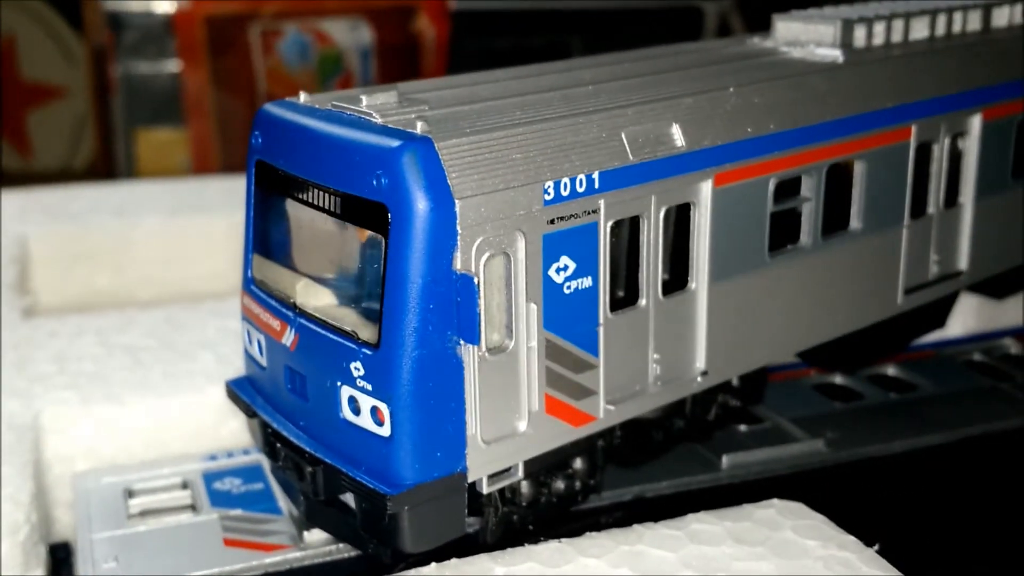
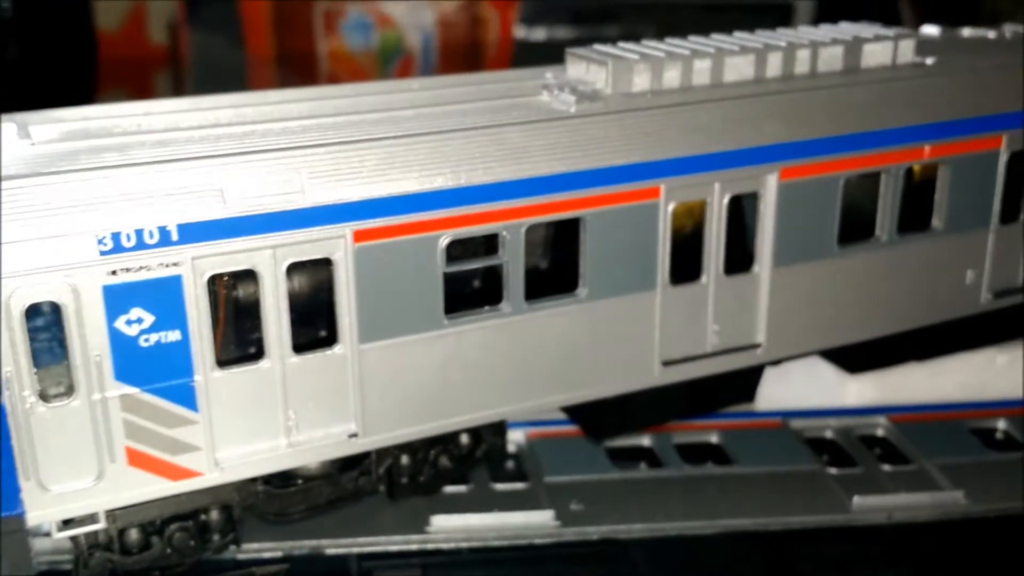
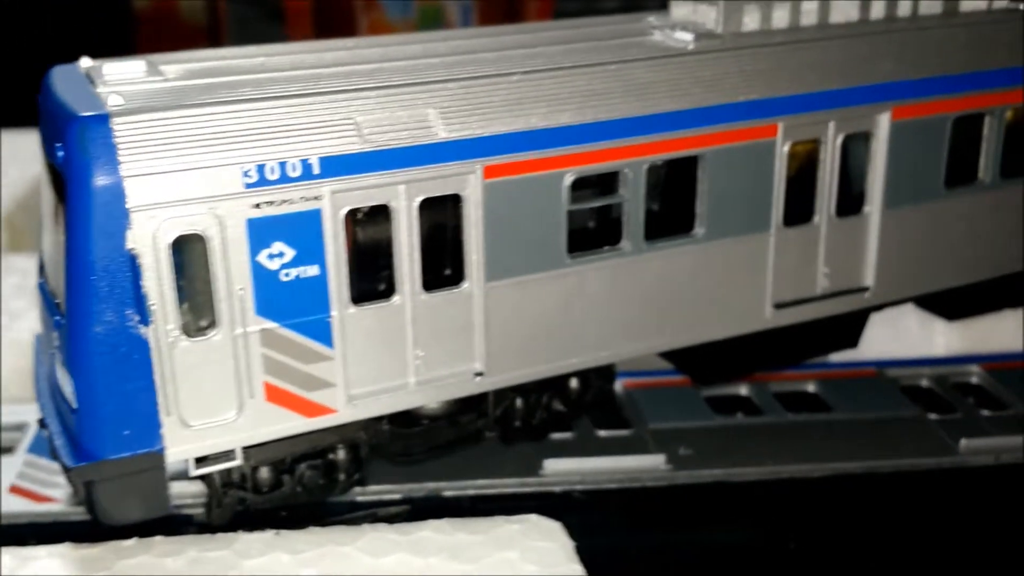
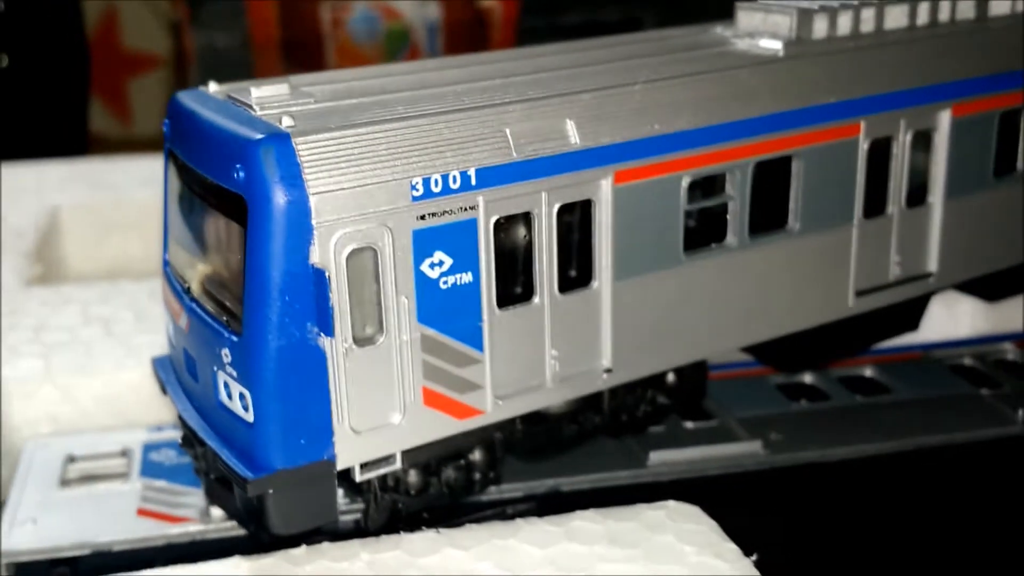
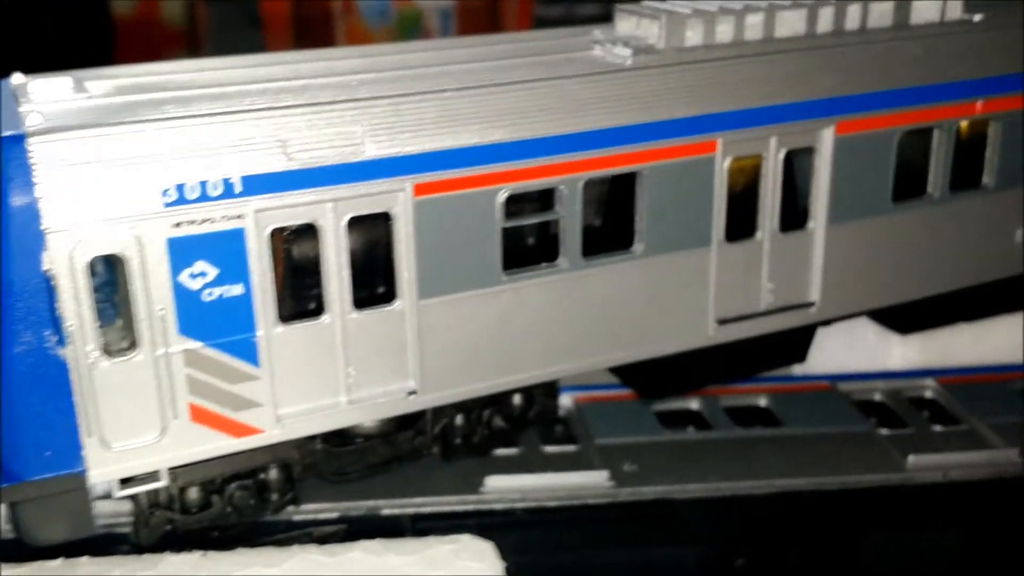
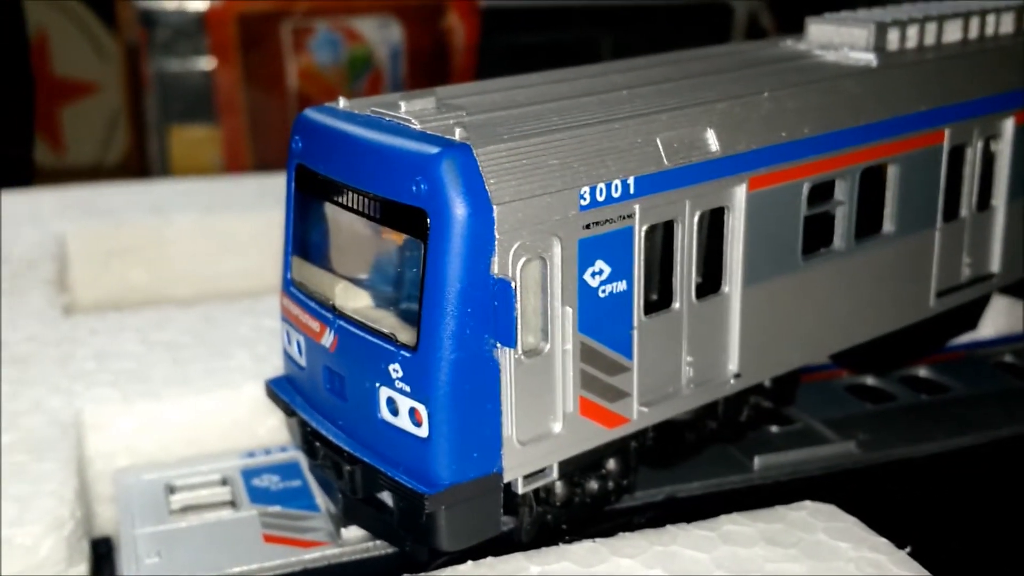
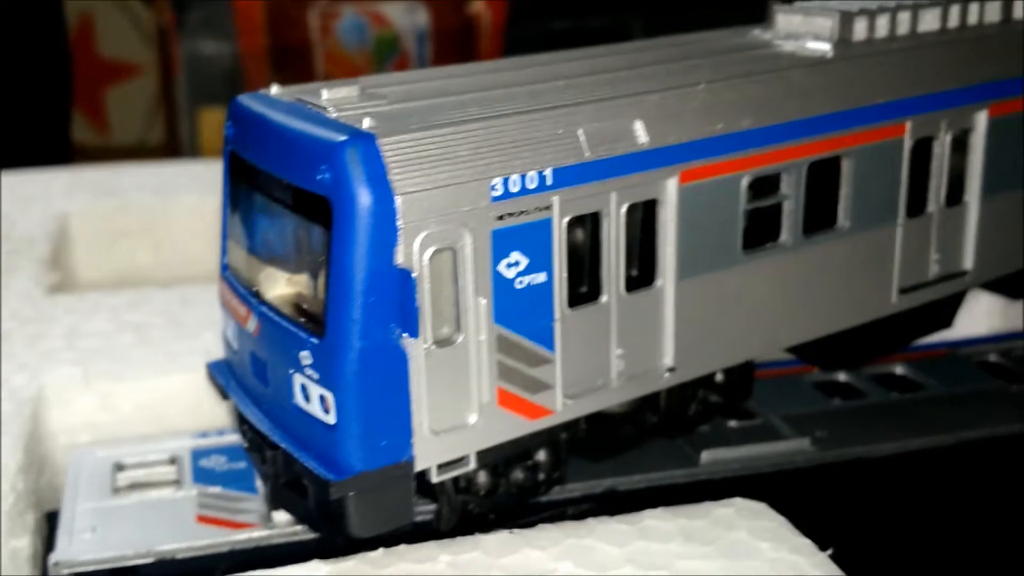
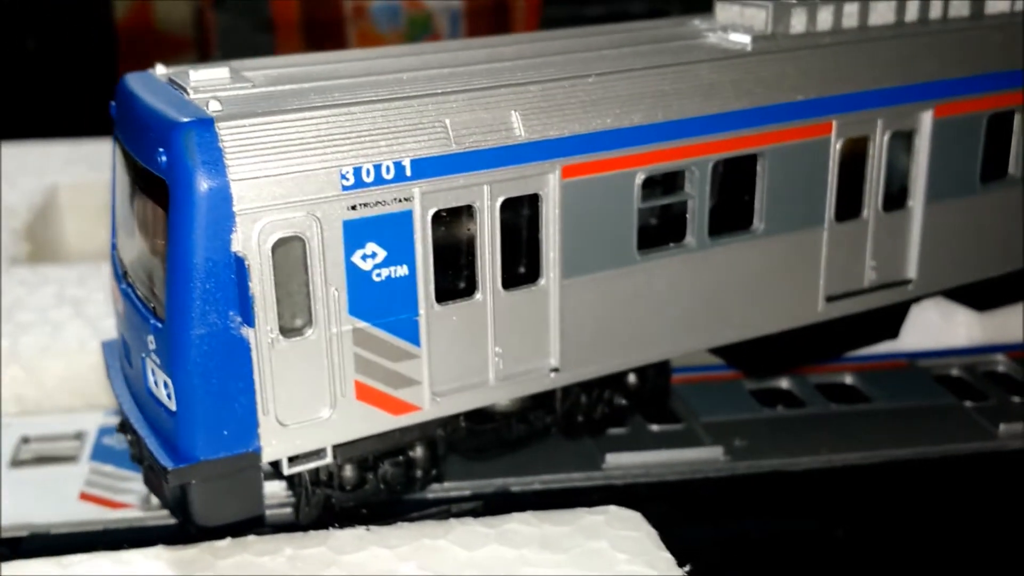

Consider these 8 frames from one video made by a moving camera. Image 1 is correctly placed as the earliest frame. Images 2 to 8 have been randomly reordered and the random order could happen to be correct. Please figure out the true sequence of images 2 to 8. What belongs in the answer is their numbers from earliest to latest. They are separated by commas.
6, 7, 4, 8, 3, 5, 2
